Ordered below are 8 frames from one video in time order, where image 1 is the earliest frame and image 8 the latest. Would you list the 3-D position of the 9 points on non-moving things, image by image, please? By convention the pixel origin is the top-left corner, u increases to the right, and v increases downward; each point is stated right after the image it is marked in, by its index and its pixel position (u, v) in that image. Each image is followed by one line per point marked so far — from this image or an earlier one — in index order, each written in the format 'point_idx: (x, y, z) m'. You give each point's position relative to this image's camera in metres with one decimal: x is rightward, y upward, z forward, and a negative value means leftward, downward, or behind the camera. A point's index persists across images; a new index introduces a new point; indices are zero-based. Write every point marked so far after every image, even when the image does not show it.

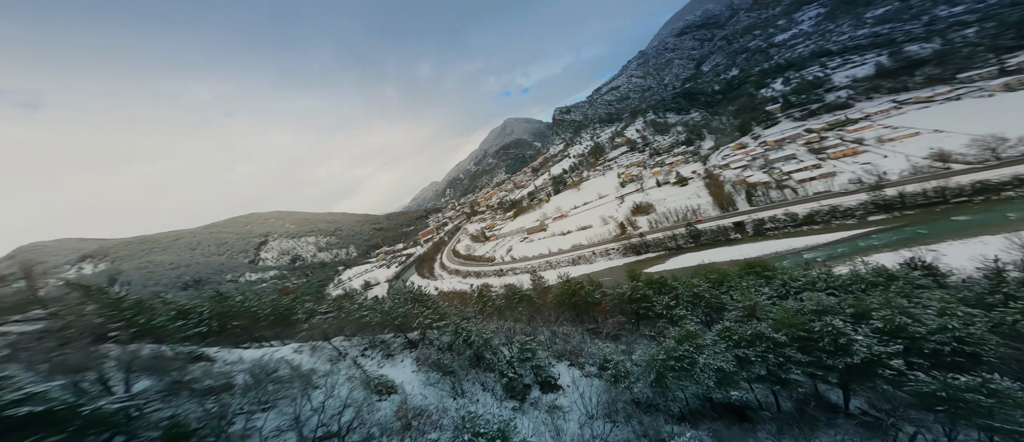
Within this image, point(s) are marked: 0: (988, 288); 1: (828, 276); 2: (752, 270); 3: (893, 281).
0: (+16.4, -2.4, +10.5) m
1: (+12.5, -2.3, +11.9) m
2: (+12.2, -2.5, +14.7) m
3: (+14.0, -2.2, +11.2) m
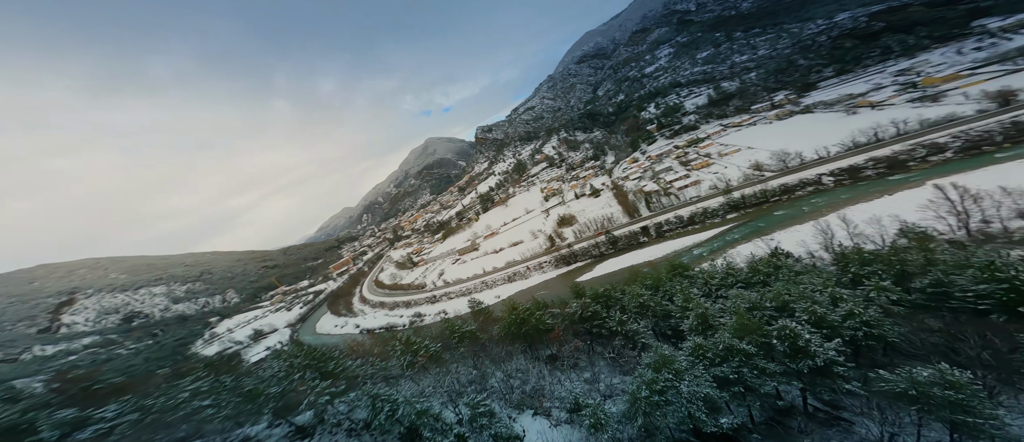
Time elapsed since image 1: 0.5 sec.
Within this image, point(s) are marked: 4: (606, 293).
0: (+14.2, -2.0, +13.0) m
1: (+10.0, -2.4, +13.5) m
2: (+9.0, -2.8, +16.1) m
3: (+11.6, -2.1, +13.1) m
4: (+3.9, -2.9, +12.1) m
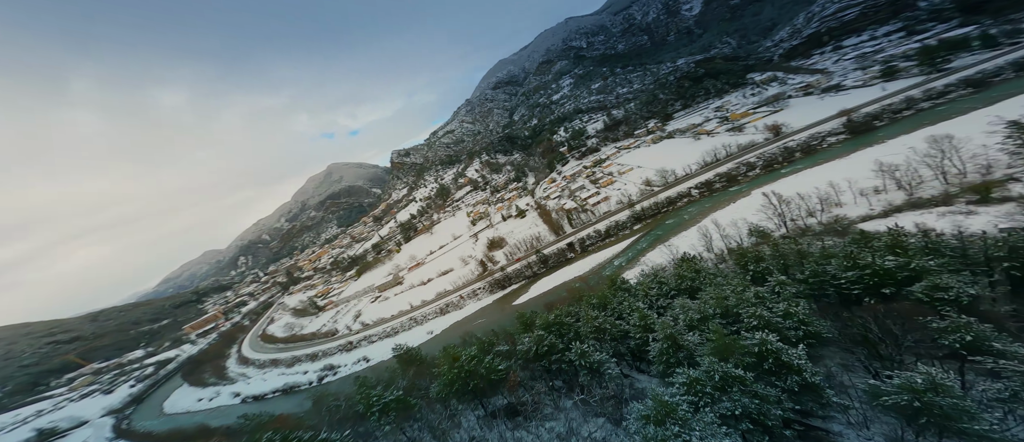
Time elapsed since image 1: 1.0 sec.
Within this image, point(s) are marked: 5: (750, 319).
0: (+11.4, -2.2, +14.8) m
1: (+7.3, -2.9, +14.2) m
2: (+5.7, -3.5, +16.4) m
3: (+8.9, -2.5, +14.2) m
4: (+1.7, -3.7, +11.3) m
5: (+6.5, -2.7, +8.1) m
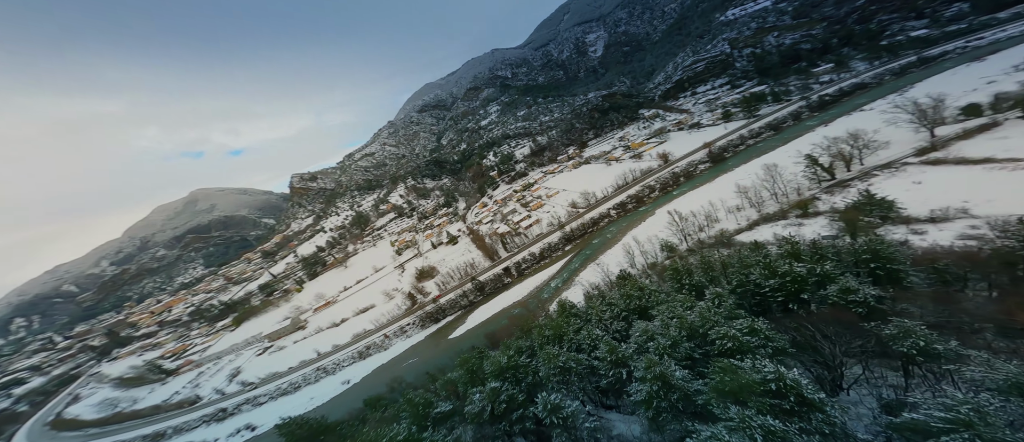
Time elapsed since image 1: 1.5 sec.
0: (+8.5, -3.0, +15.4) m
1: (+4.7, -3.7, +13.8) m
2: (+2.7, -4.7, +15.5) m
3: (+6.2, -3.3, +14.2) m
4: (0.0, -4.5, +9.6) m
5: (+5.4, -3.0, +7.7) m
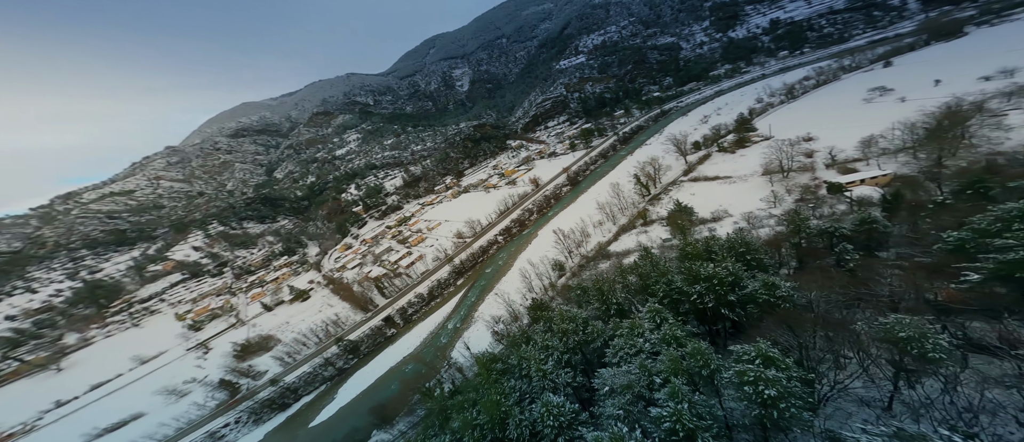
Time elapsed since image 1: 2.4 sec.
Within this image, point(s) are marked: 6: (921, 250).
0: (+4.2, -3.7, +14.1) m
1: (+1.4, -4.6, +11.1) m
2: (-1.0, -5.9, +11.8) m
3: (+2.6, -4.1, +12.1) m
4: (-1.2, -5.2, +5.3) m
5: (+4.2, -3.1, +5.9) m
6: (+20.2, -1.4, +14.9) m
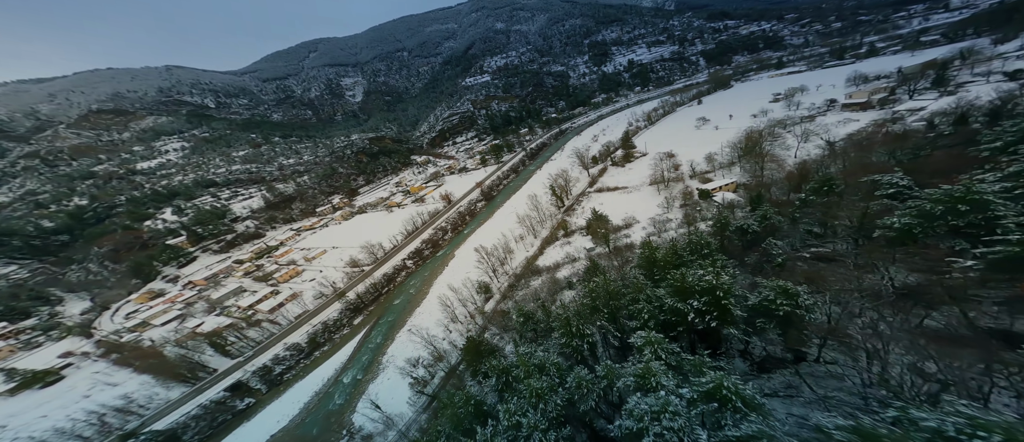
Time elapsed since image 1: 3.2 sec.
0: (+2.1, -4.0, +10.8) m
1: (+0.4, -4.8, +7.0) m
2: (-2.0, -6.2, +6.9) m
3: (+1.1, -4.3, +8.4) m
4: (-0.3, -5.1, +0.7) m
5: (+4.5, -2.8, +3.0) m
6: (+16.9, -0.9, +16.5) m
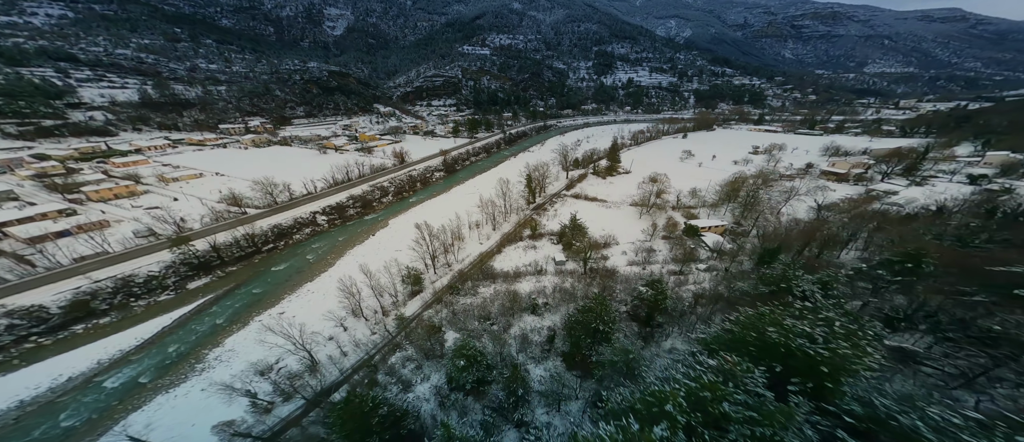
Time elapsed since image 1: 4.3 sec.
0: (+1.0, -3.5, +4.0) m
1: (-0.2, -4.0, 0.0) m
2: (-2.8, -4.8, -0.5) m
3: (+0.4, -3.6, +1.4) m
4: (-0.1, -4.4, -6.3) m
5: (+4.8, -3.2, -3.4) m
6: (+15.1, -3.9, +11.9) m
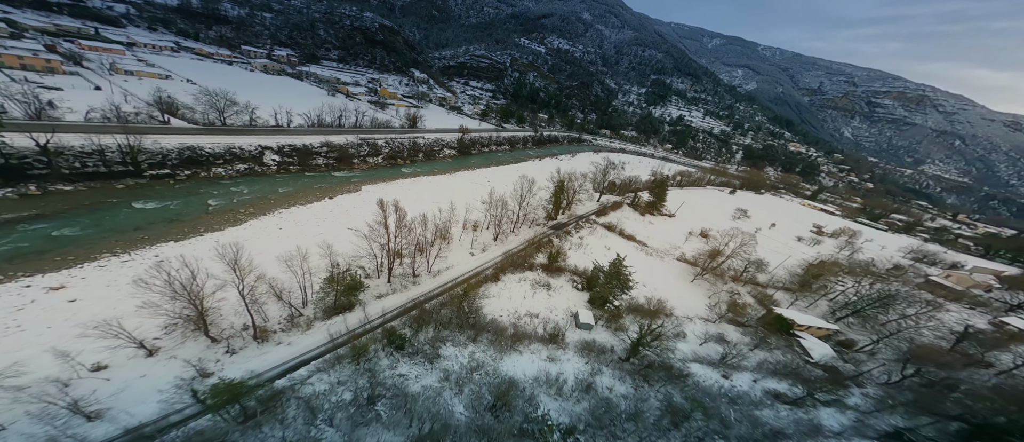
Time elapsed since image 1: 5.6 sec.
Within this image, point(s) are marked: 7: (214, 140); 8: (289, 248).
0: (+0.6, -3.9, -3.1) m
1: (-0.8, -3.9, -7.1) m
2: (-3.6, -4.0, -7.5) m
3: (-0.1, -3.8, -5.6) m
4: (-0.9, -4.2, -13.4) m
5: (+4.2, -4.5, -10.5) m
6: (+14.1, -8.3, +4.5) m
7: (-15.5, +3.9, +17.6) m
8: (-8.6, -1.1, +13.1) m
